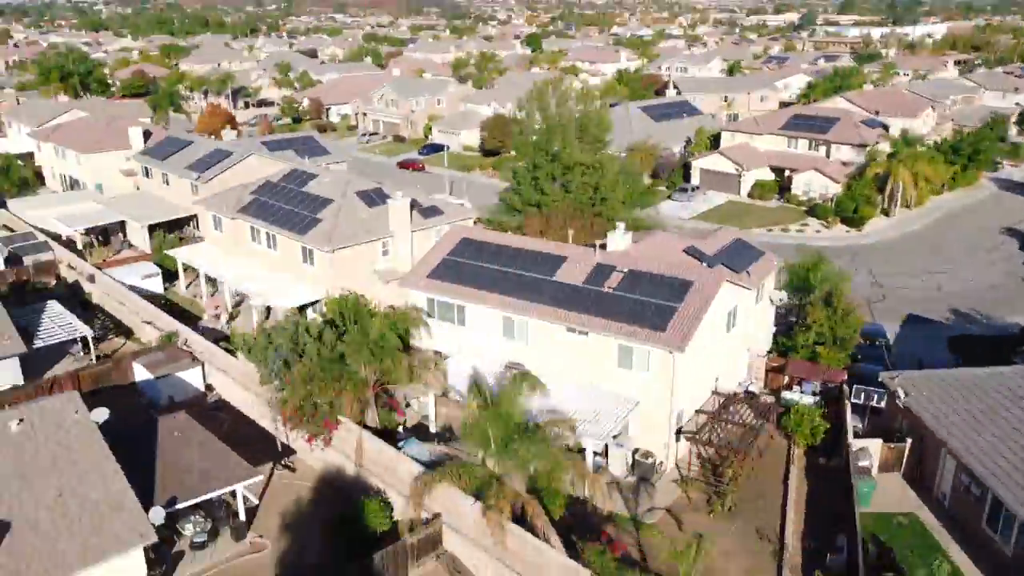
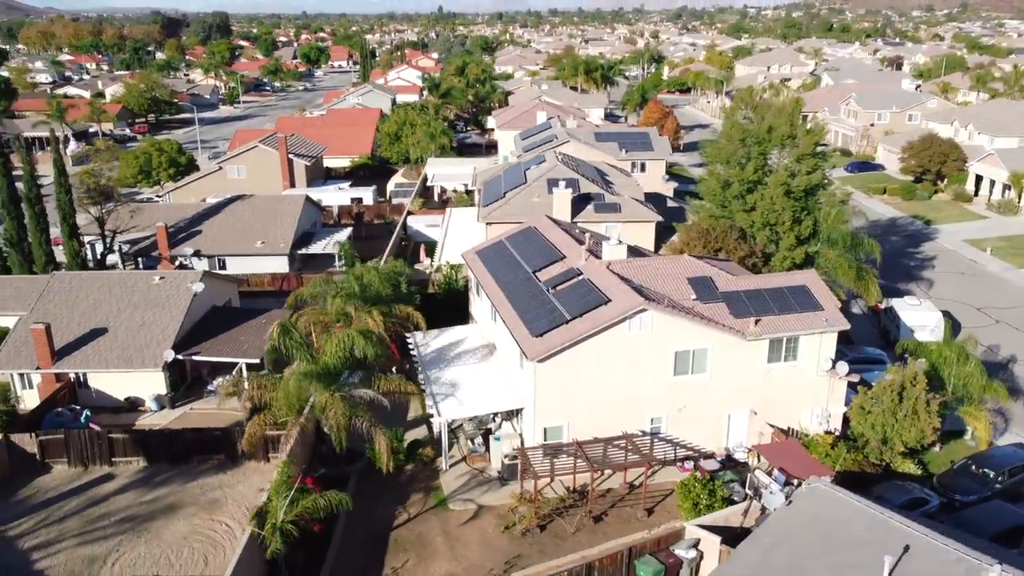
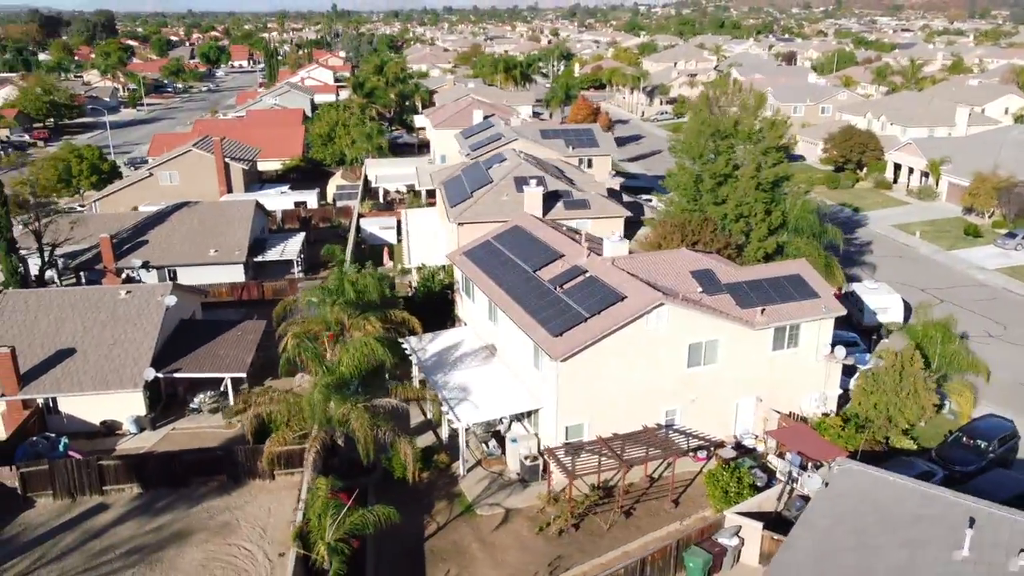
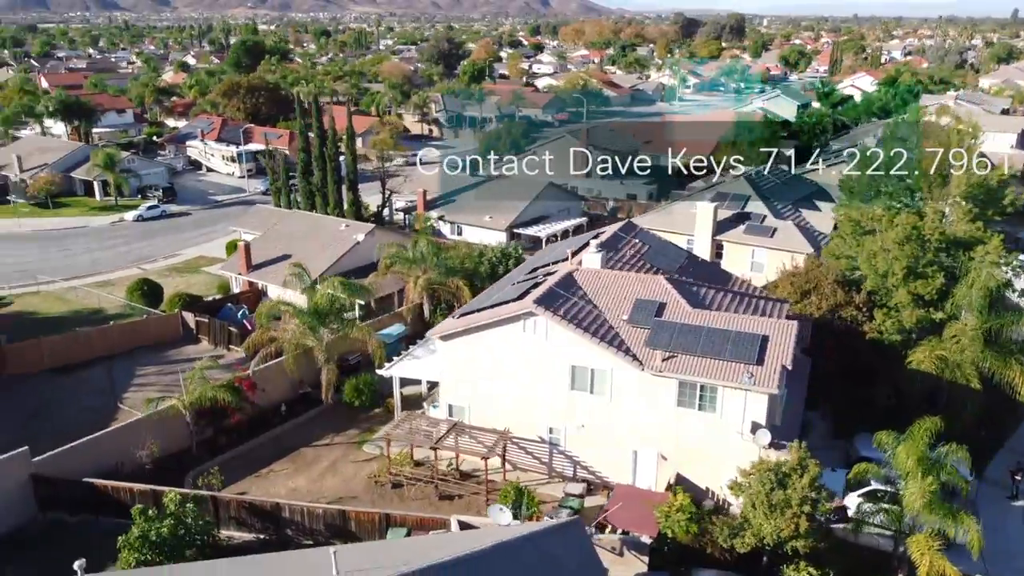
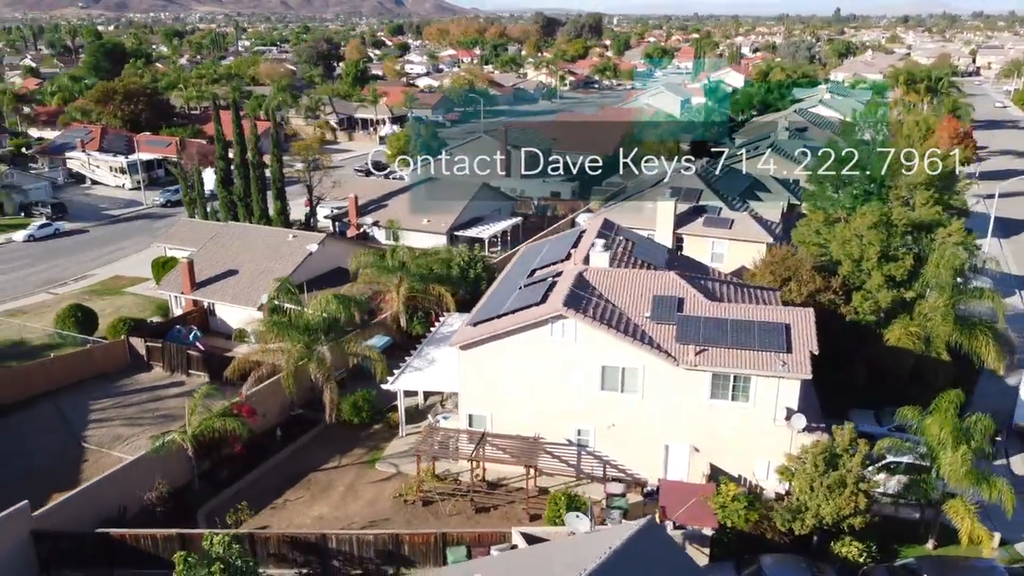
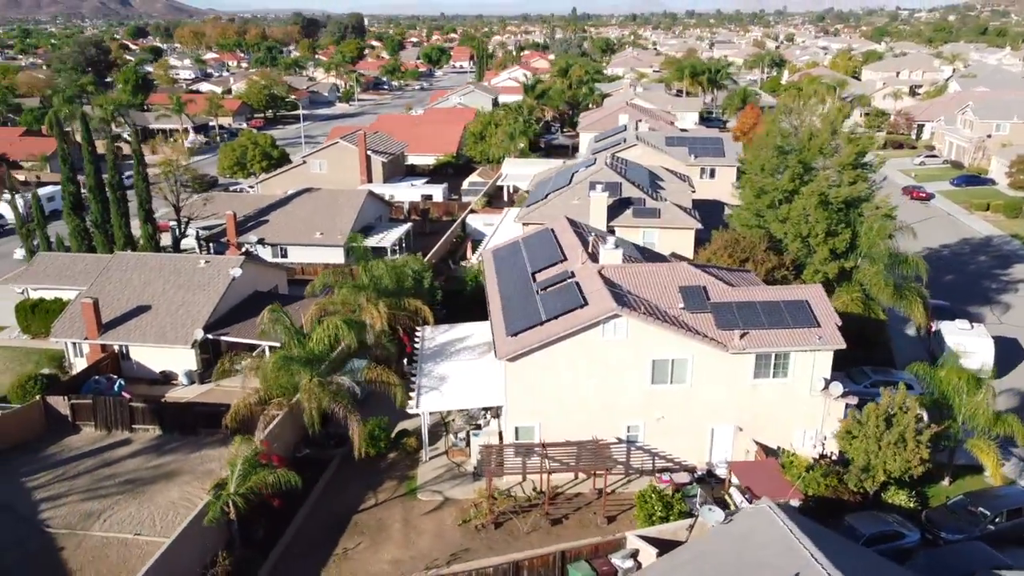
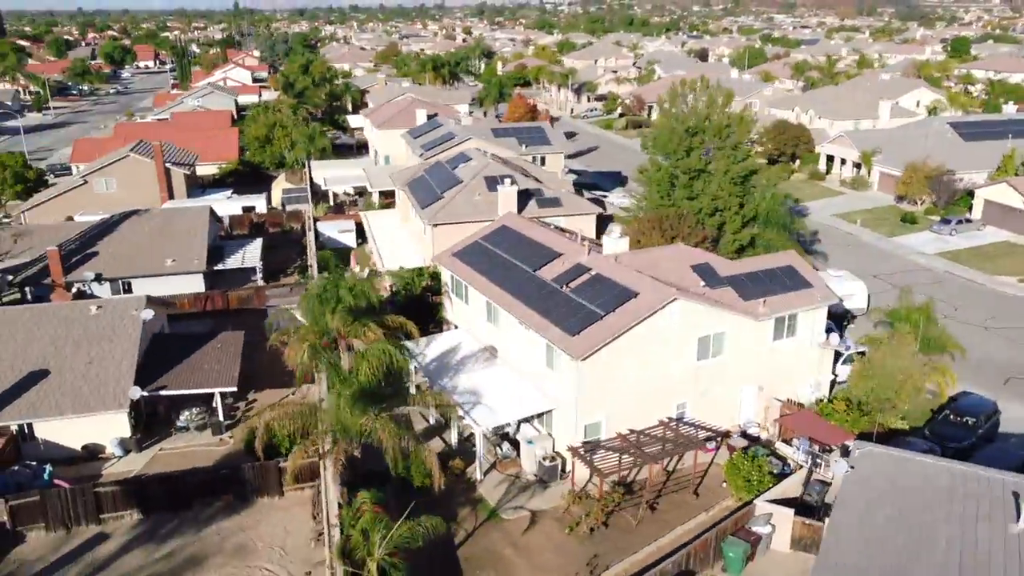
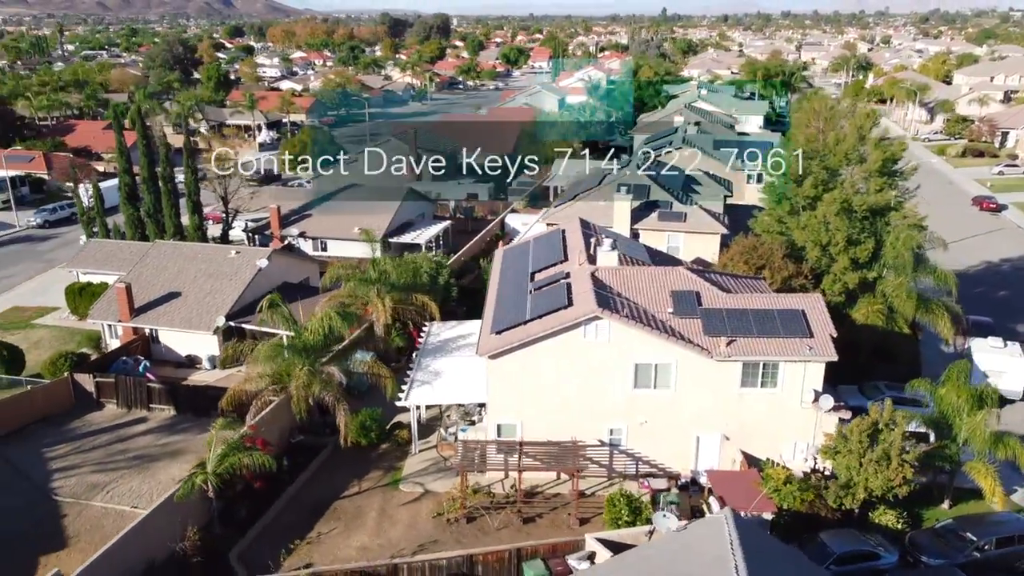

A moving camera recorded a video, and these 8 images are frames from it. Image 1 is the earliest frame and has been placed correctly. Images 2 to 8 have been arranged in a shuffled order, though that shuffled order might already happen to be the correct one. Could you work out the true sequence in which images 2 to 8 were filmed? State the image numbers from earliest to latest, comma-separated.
7, 3, 2, 6, 8, 5, 4
